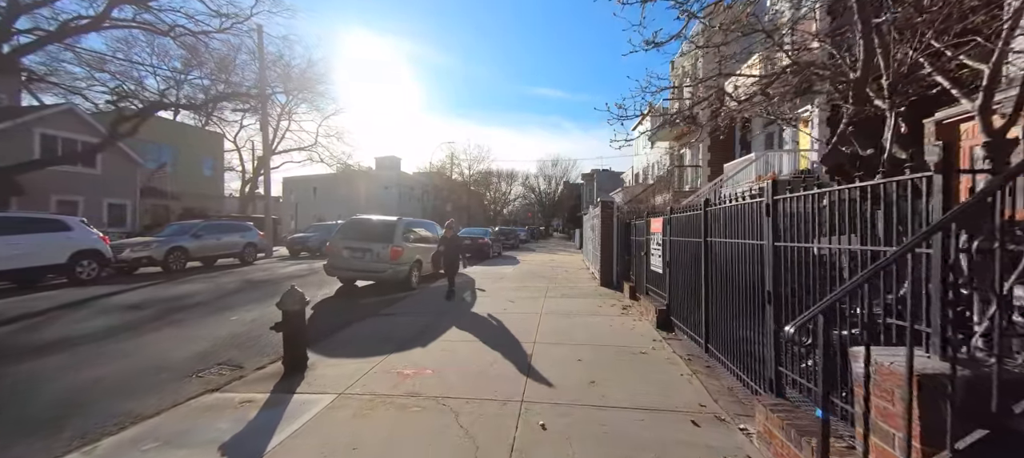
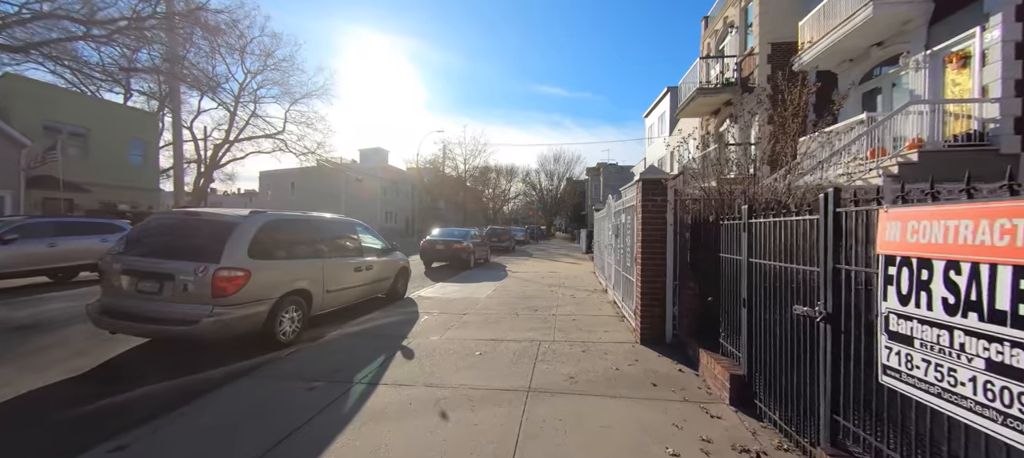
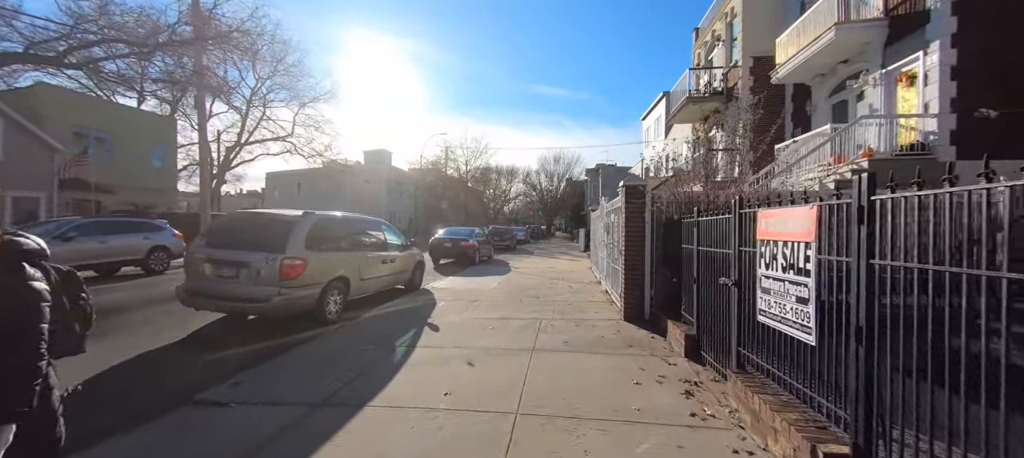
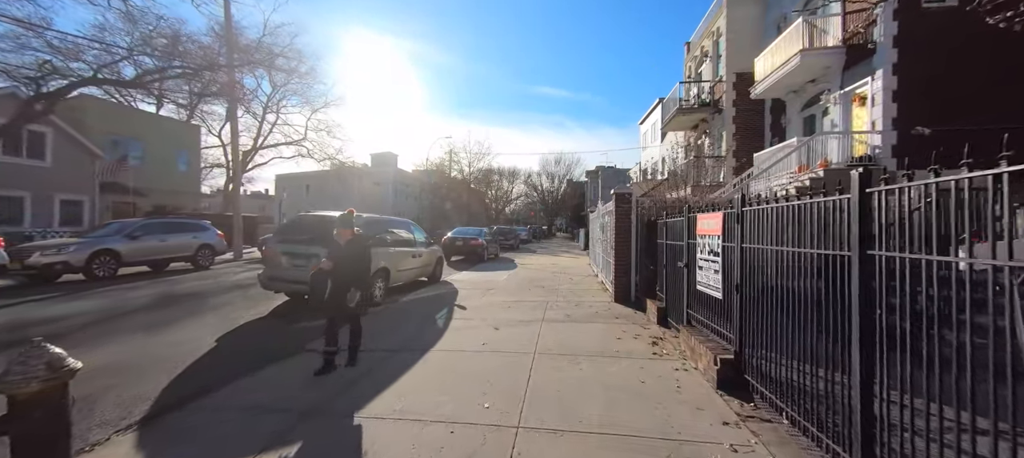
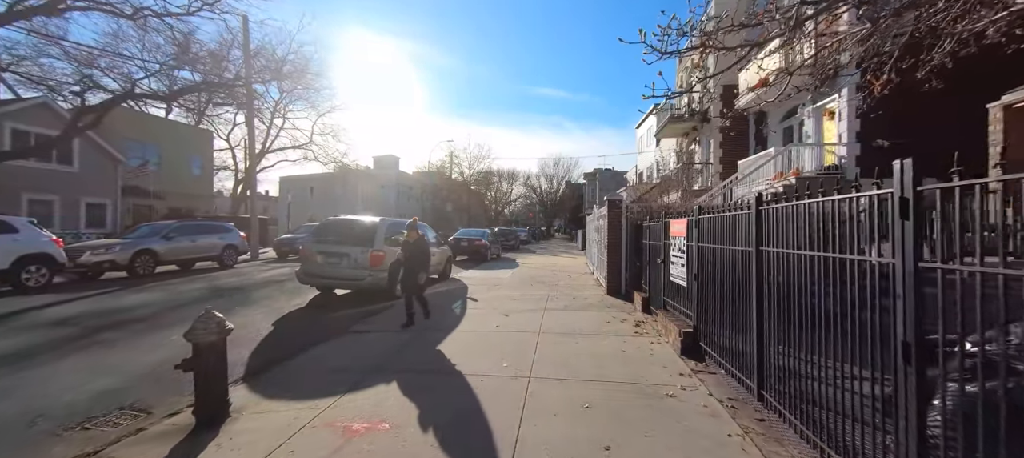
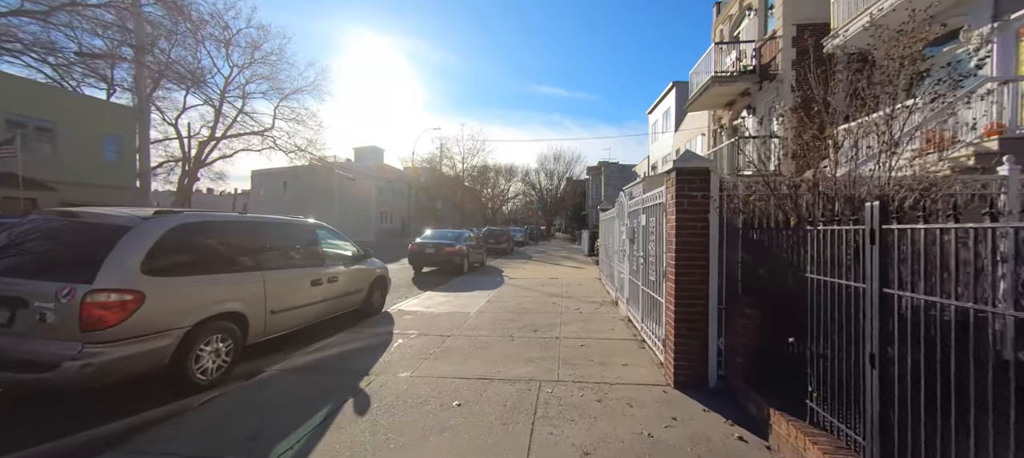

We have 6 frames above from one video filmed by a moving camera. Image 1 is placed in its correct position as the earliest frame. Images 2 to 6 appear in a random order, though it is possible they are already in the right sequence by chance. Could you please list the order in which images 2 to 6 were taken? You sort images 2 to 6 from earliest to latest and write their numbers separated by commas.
5, 4, 3, 2, 6
